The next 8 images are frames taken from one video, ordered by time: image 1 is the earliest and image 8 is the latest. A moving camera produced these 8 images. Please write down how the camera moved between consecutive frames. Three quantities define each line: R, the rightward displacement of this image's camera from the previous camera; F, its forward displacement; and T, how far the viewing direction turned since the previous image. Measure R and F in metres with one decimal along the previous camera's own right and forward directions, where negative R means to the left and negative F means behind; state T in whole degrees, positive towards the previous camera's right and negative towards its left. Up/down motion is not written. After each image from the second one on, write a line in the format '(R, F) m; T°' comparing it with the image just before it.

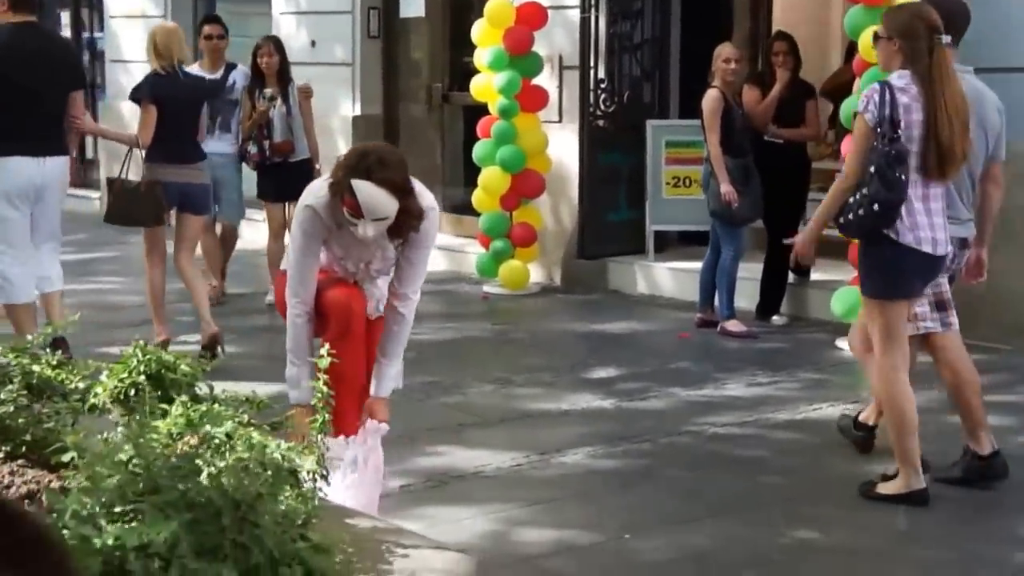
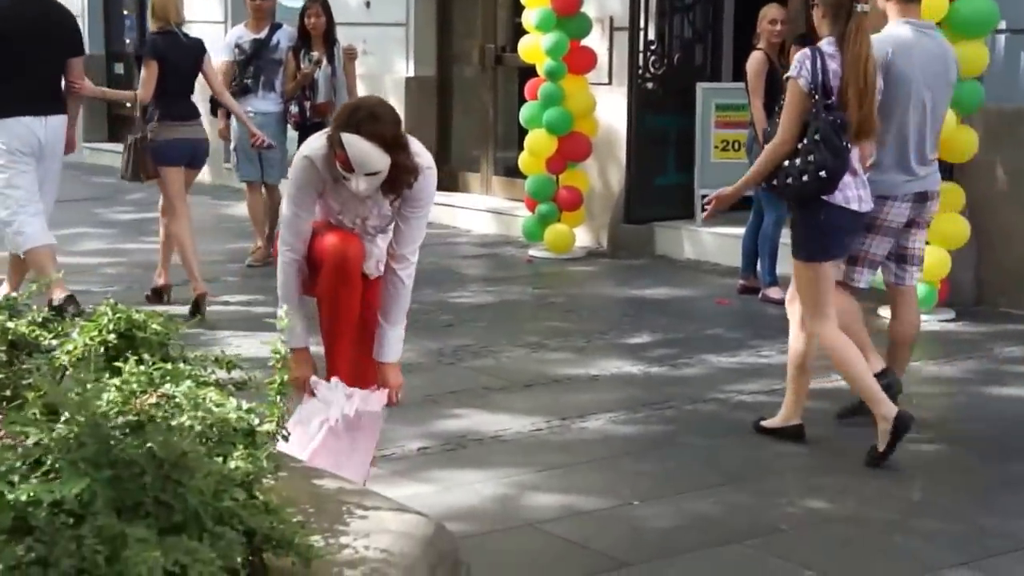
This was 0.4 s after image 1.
(+0.4, +0.1) m; -4°
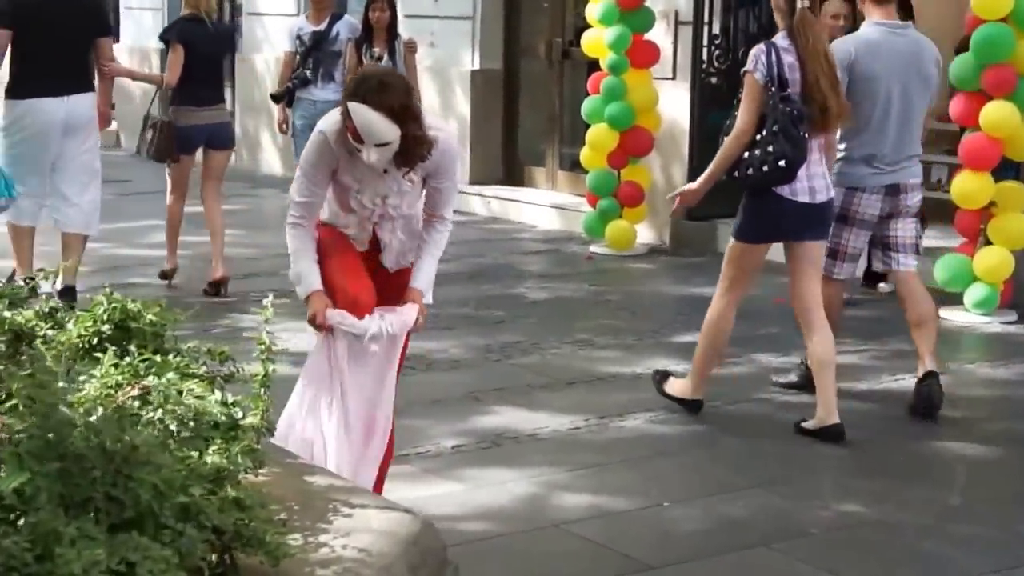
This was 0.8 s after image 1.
(+0.3, +0.1) m; -4°
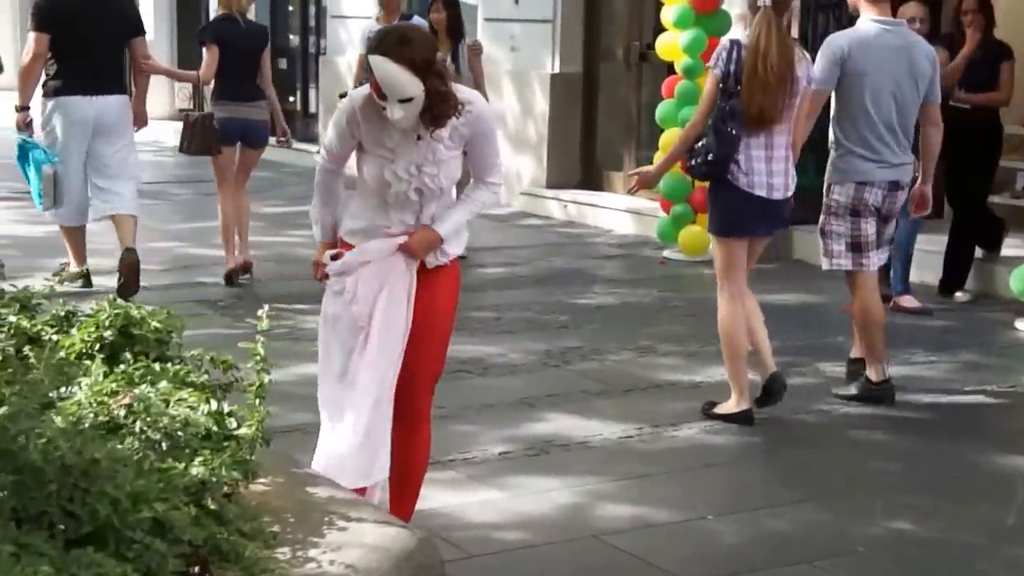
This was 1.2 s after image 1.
(+0.3, +0.1) m; -5°
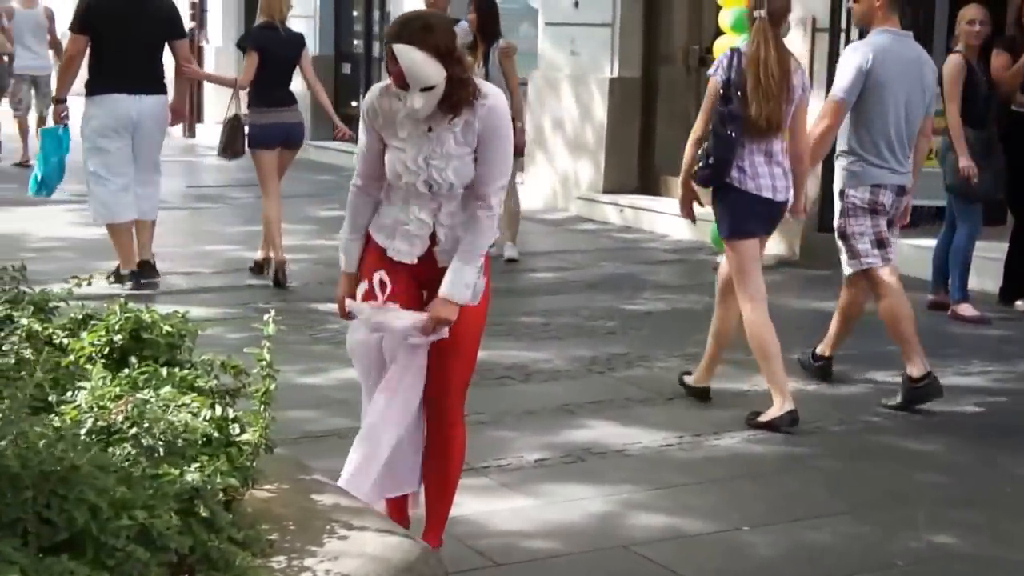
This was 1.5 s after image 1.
(+0.2, +0.1) m; -3°
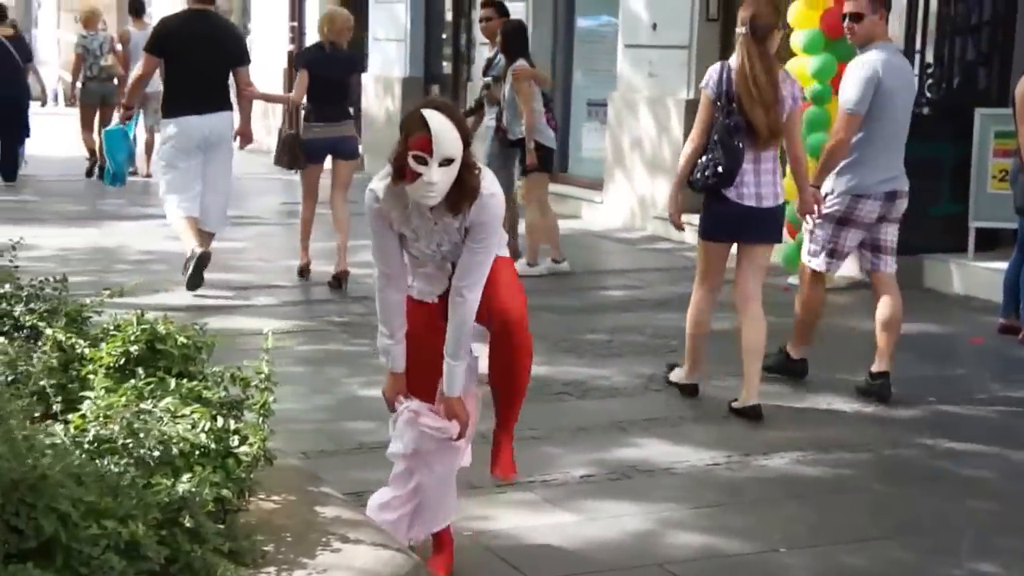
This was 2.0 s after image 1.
(+0.4, -0.1) m; -5°
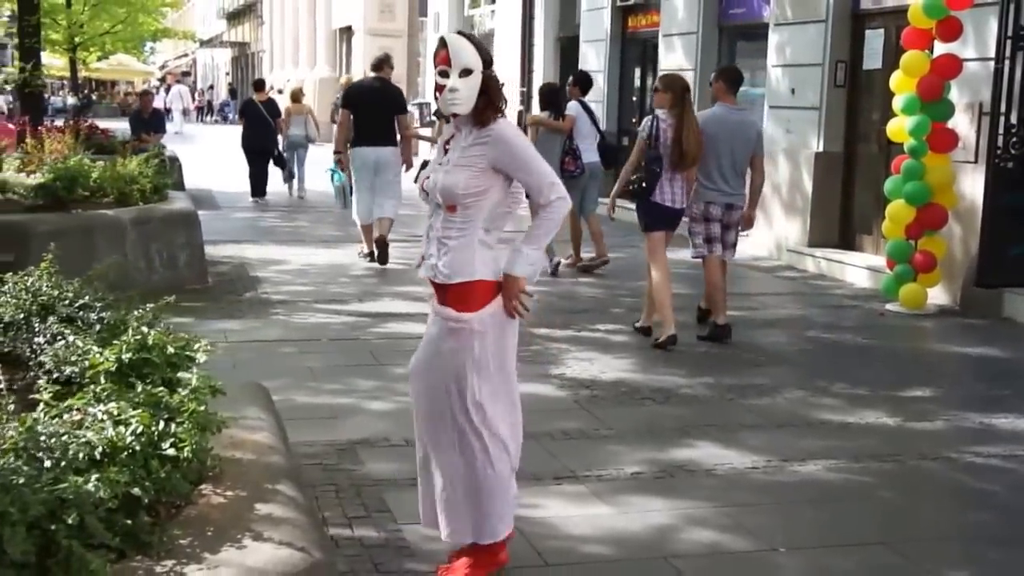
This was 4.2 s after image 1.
(+2.0, -1.2) m; -18°
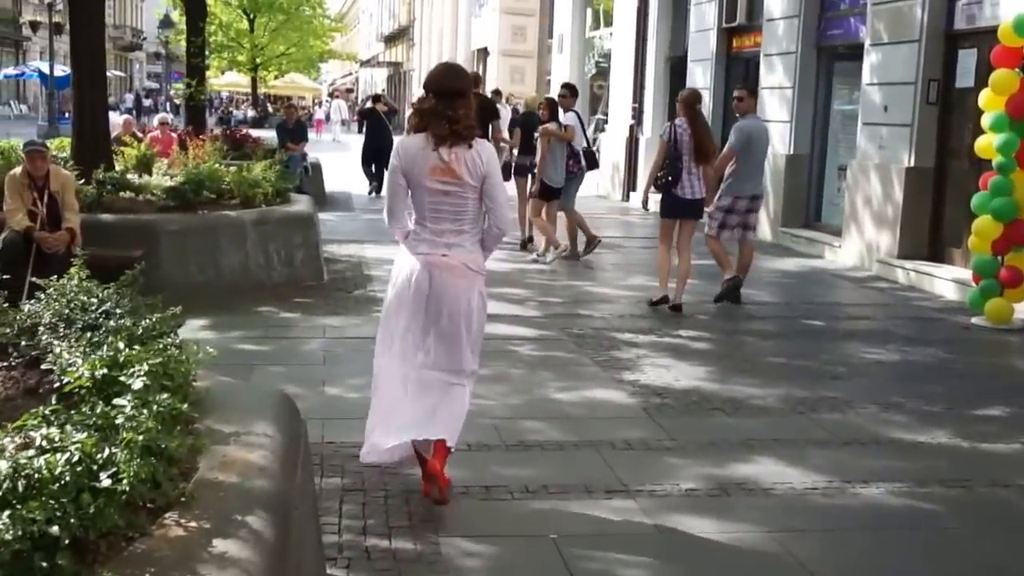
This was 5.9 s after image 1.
(+0.8, -0.2) m; -8°
